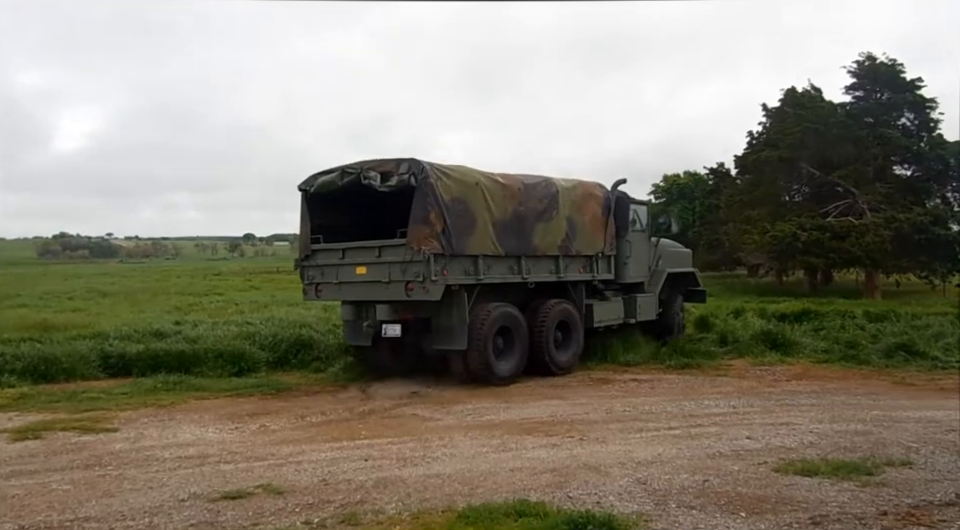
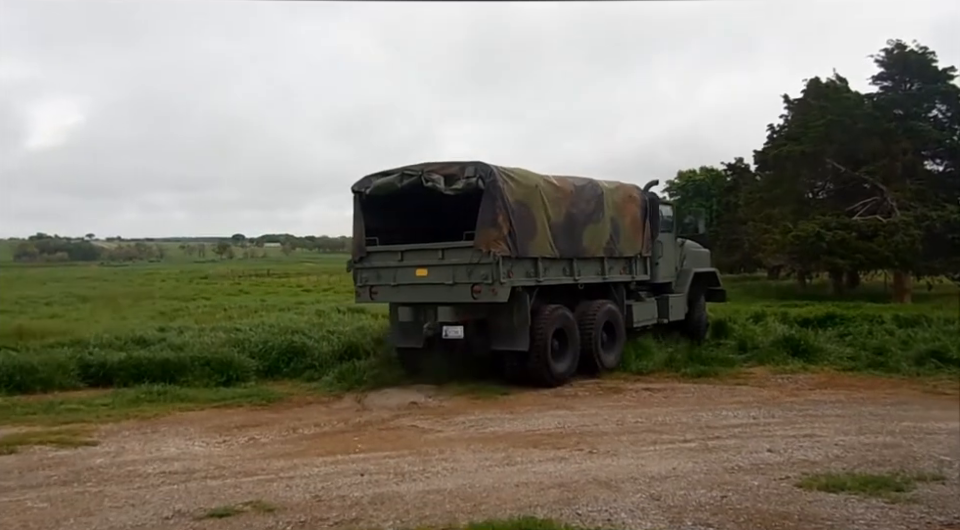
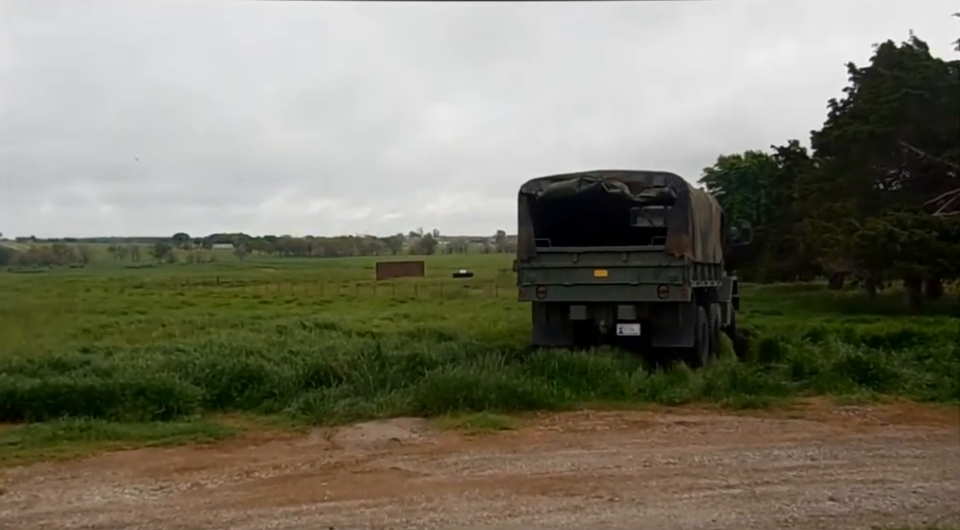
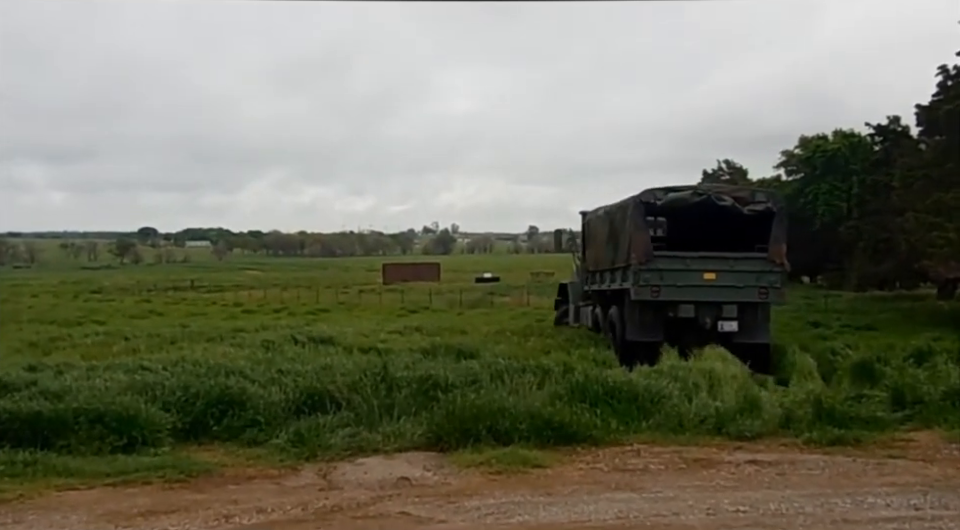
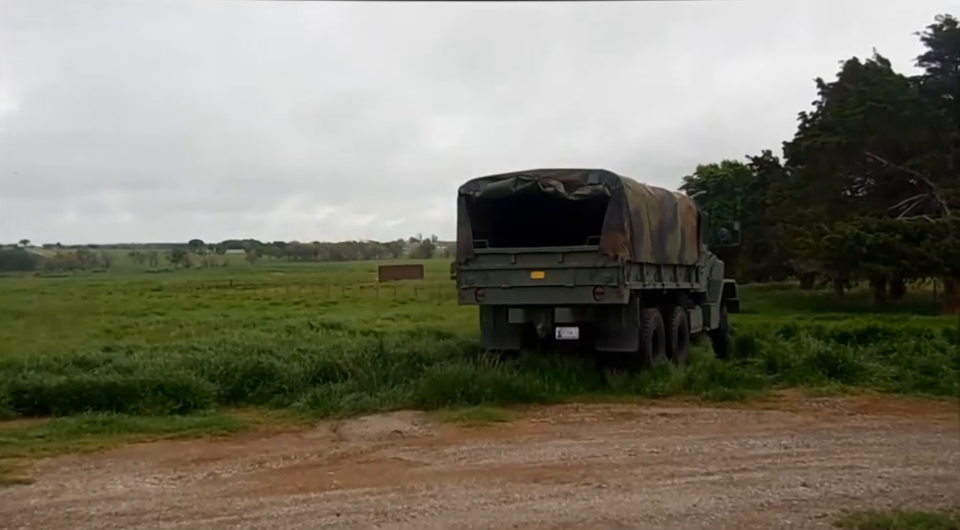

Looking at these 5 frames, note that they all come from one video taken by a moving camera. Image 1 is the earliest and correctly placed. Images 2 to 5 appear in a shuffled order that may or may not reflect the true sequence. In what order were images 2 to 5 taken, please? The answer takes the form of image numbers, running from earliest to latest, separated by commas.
2, 5, 3, 4
